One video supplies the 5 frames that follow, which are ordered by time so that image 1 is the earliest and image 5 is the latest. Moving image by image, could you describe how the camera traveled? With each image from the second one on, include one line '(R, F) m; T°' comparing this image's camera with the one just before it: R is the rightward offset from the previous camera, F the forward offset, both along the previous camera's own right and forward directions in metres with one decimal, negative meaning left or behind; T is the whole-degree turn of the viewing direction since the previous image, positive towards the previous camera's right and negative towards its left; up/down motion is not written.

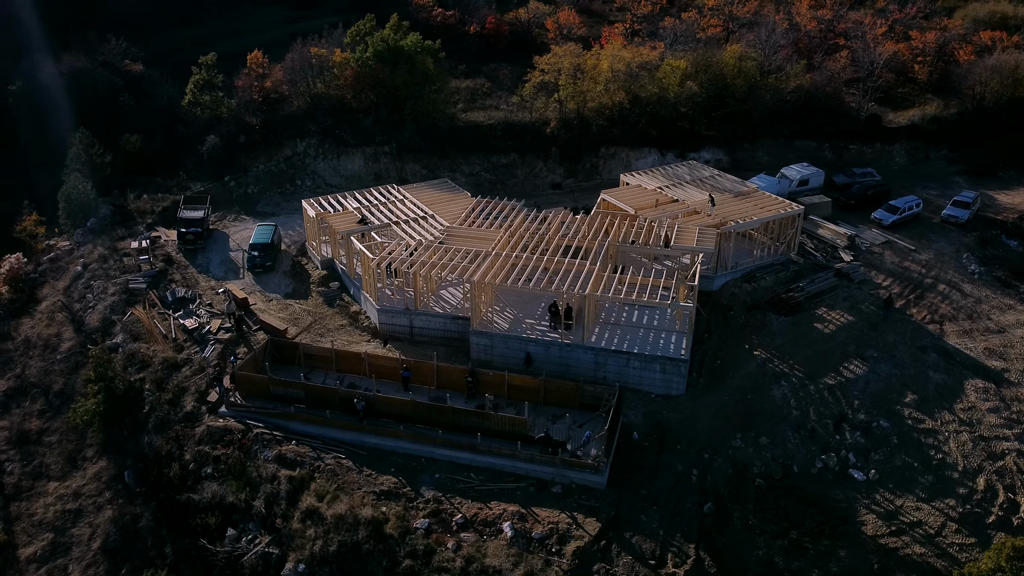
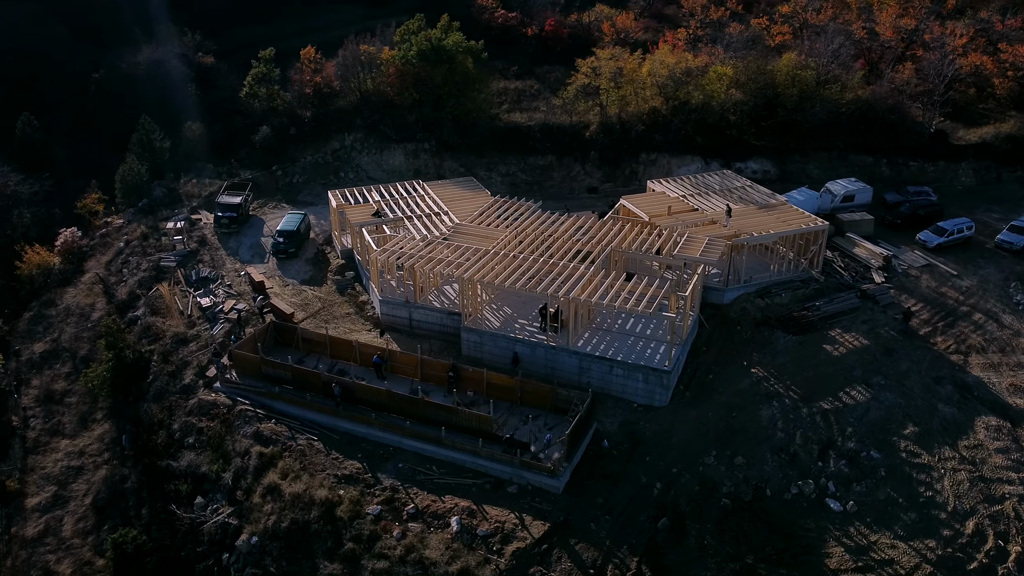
(+2.8, +0.1) m; -7°
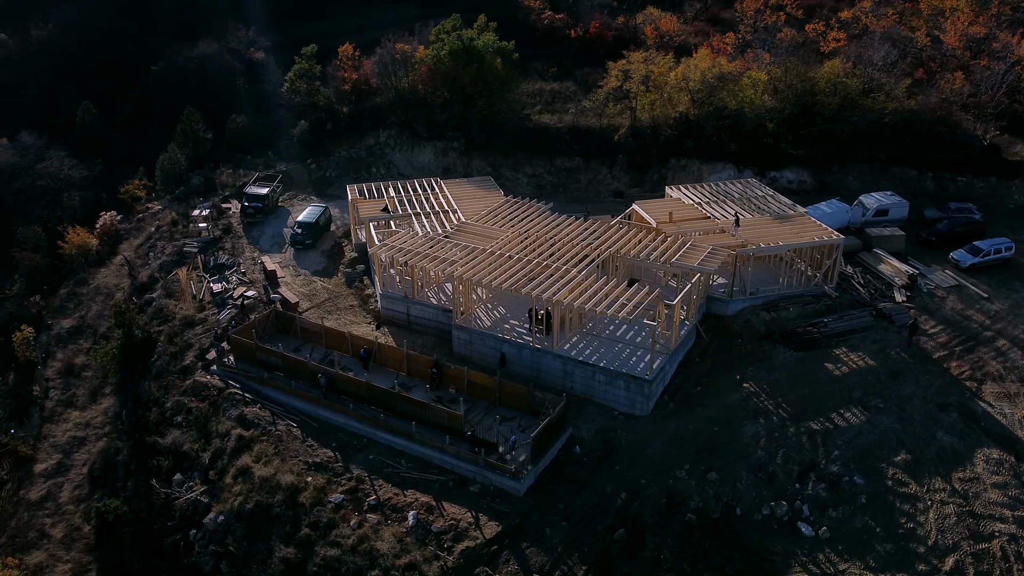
(+2.3, +0.1) m; -6°
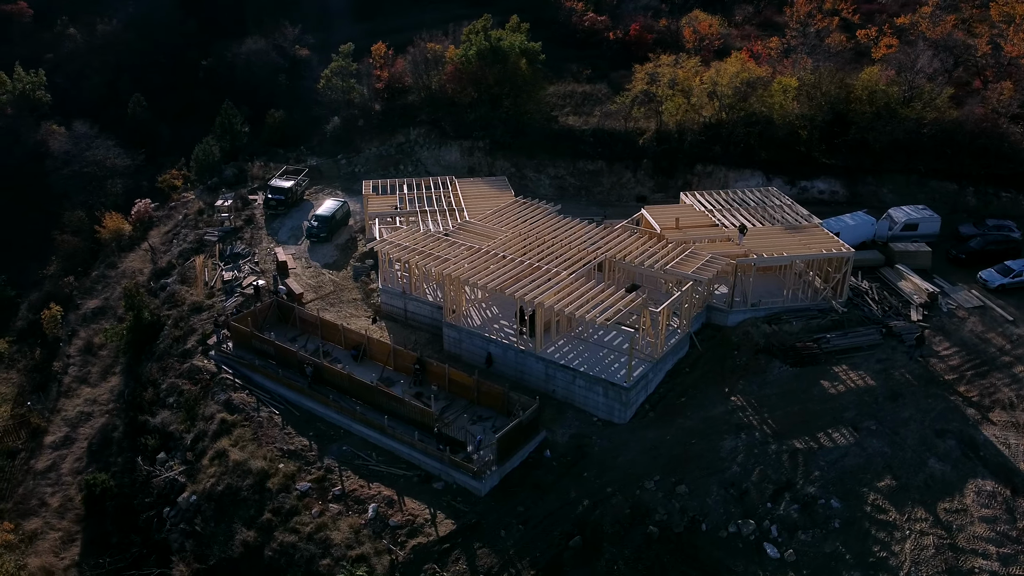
(+2.1, +0.2) m; -5°
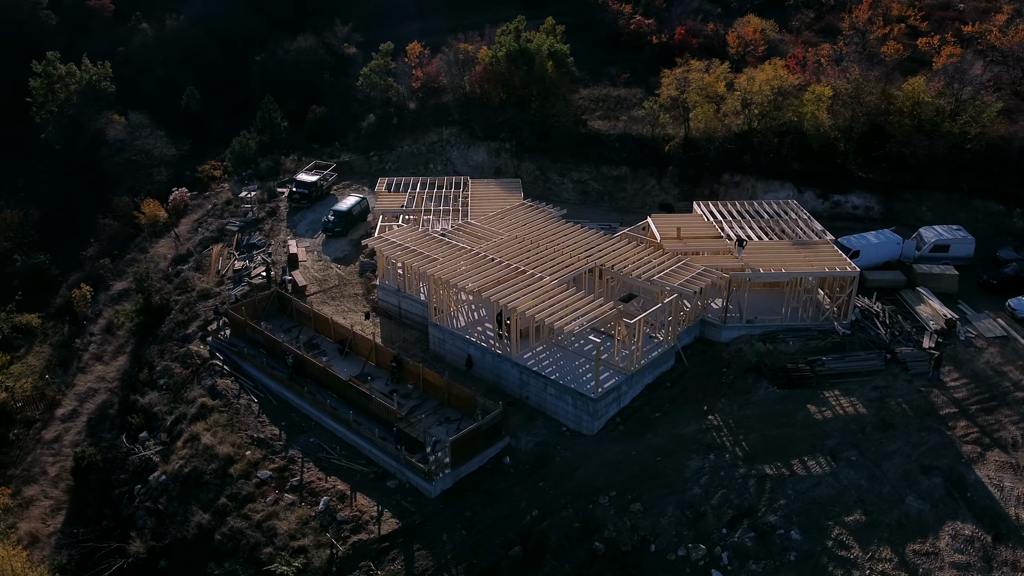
(+2.6, +0.3) m; -6°
